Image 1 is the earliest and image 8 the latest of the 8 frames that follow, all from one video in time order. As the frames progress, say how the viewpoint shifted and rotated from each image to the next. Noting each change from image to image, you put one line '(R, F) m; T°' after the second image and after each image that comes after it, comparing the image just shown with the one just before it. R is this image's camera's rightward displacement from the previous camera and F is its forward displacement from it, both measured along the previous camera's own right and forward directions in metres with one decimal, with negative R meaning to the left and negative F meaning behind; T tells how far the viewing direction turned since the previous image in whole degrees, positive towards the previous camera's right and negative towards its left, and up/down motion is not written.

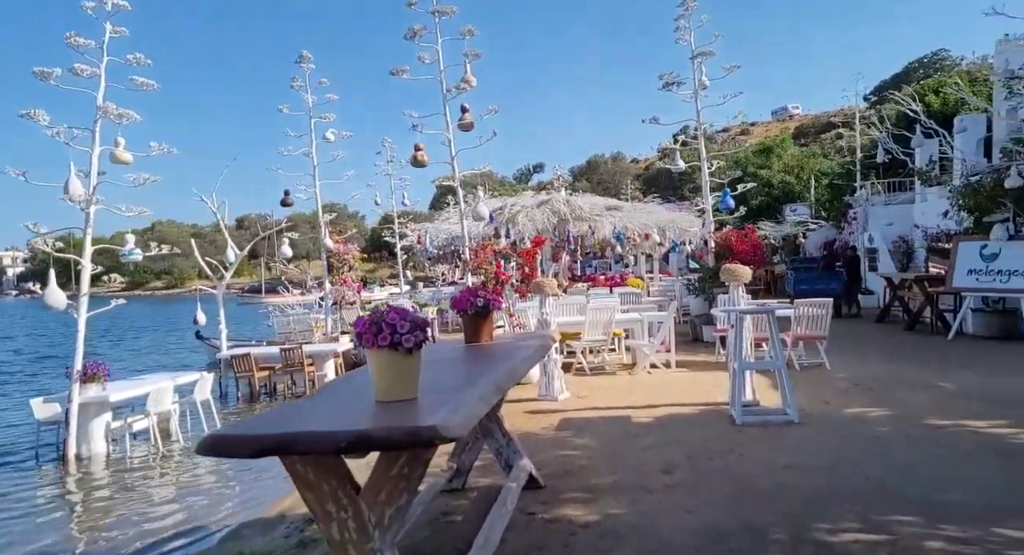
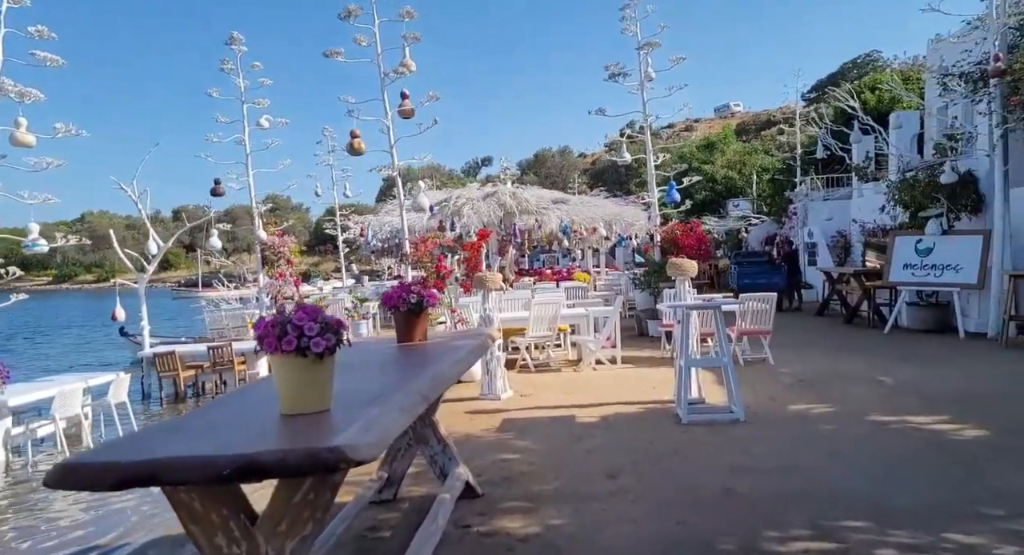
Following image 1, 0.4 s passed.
(+0.1, +0.3) m; +4°
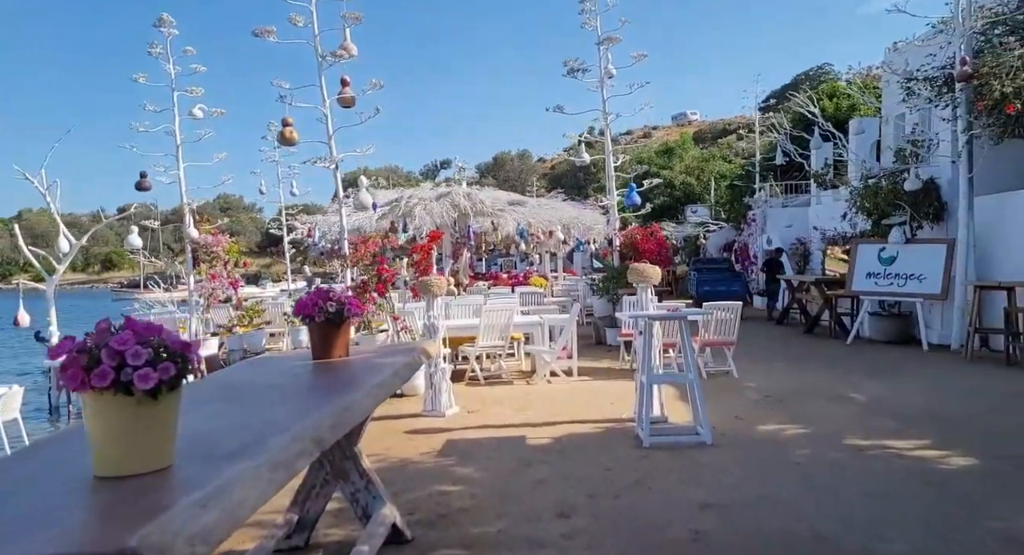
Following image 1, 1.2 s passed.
(+0.1, +0.7) m; +3°
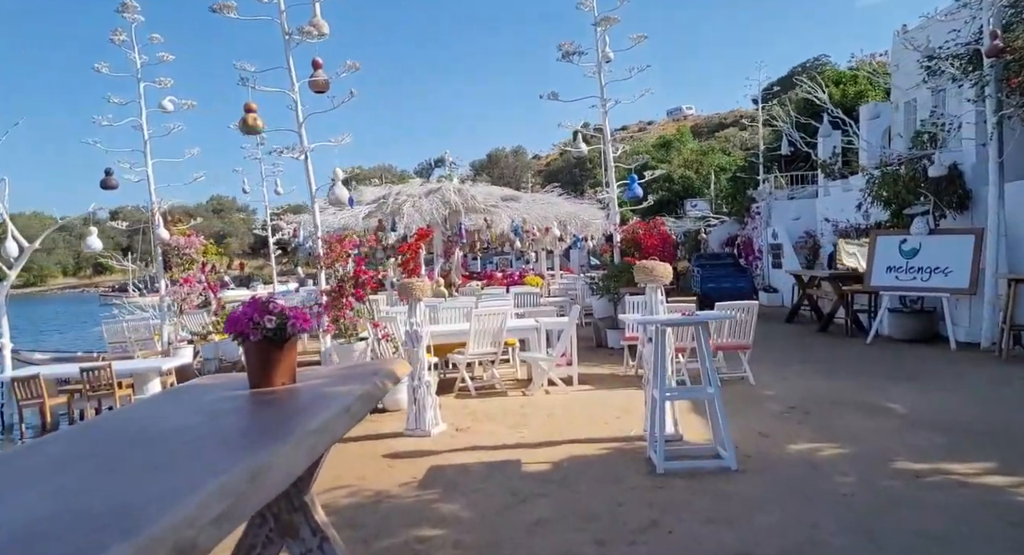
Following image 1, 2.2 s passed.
(0.0, +0.8) m; 0°
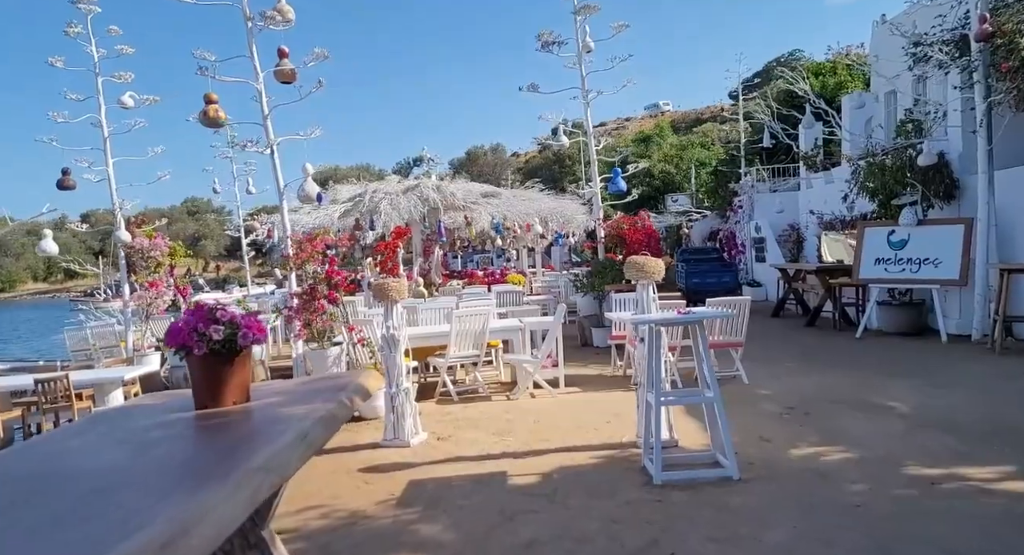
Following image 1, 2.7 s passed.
(0.0, +0.4) m; +2°
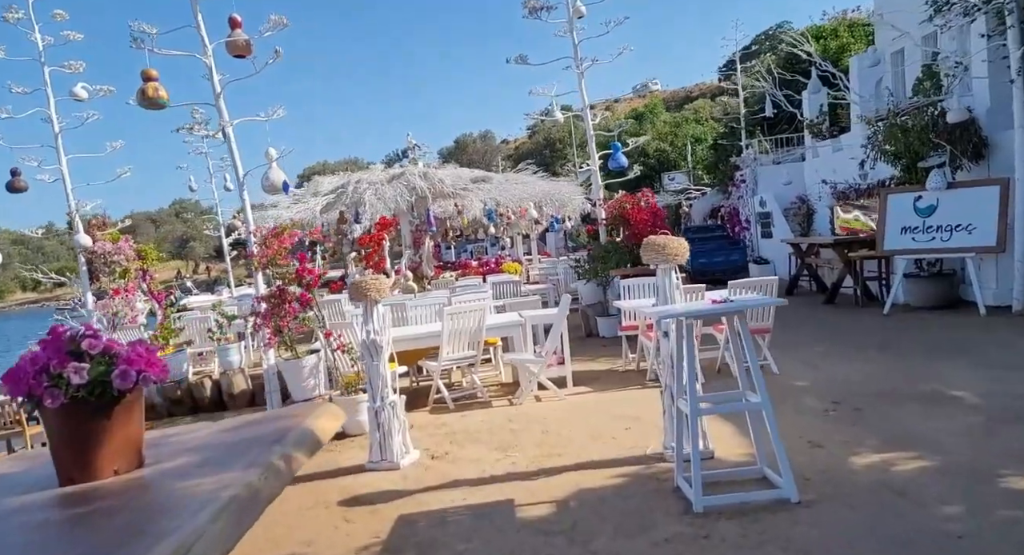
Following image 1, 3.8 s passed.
(0.0, +0.9) m; 0°
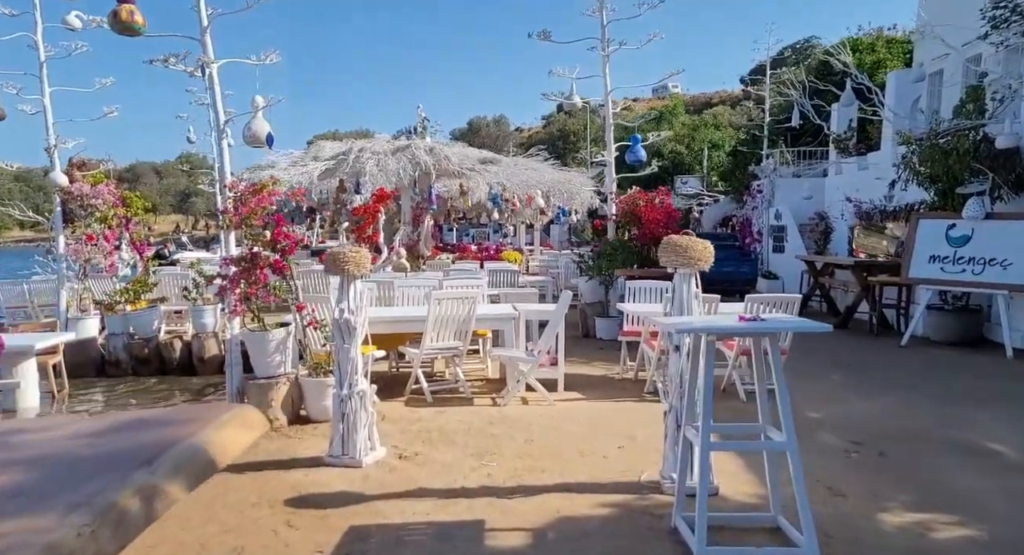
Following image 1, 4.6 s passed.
(0.0, +0.6) m; 0°
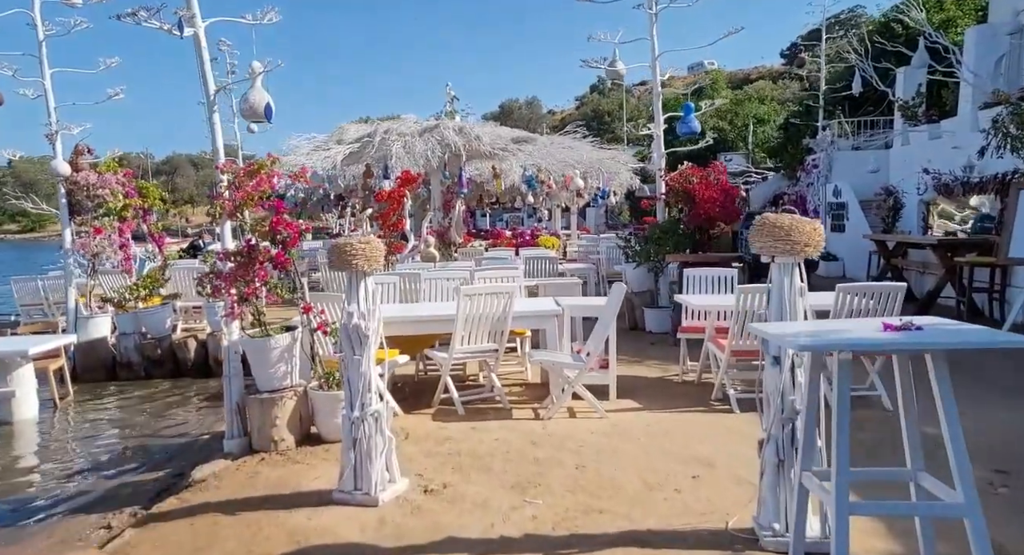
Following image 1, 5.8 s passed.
(-0.1, +0.9) m; -3°
